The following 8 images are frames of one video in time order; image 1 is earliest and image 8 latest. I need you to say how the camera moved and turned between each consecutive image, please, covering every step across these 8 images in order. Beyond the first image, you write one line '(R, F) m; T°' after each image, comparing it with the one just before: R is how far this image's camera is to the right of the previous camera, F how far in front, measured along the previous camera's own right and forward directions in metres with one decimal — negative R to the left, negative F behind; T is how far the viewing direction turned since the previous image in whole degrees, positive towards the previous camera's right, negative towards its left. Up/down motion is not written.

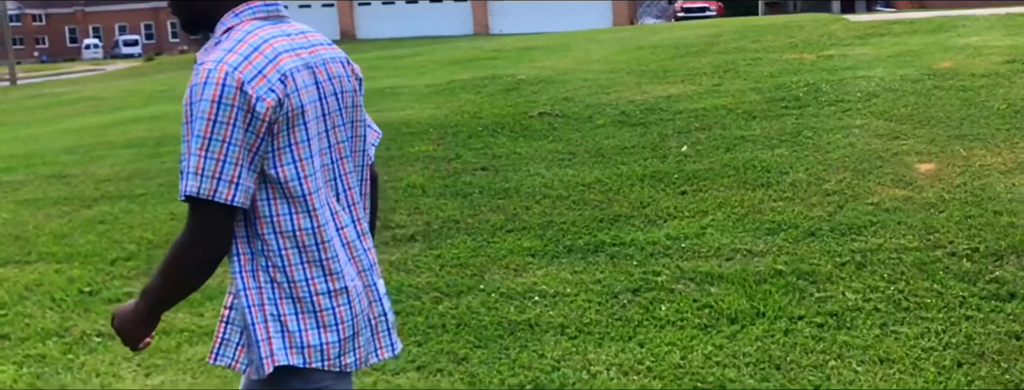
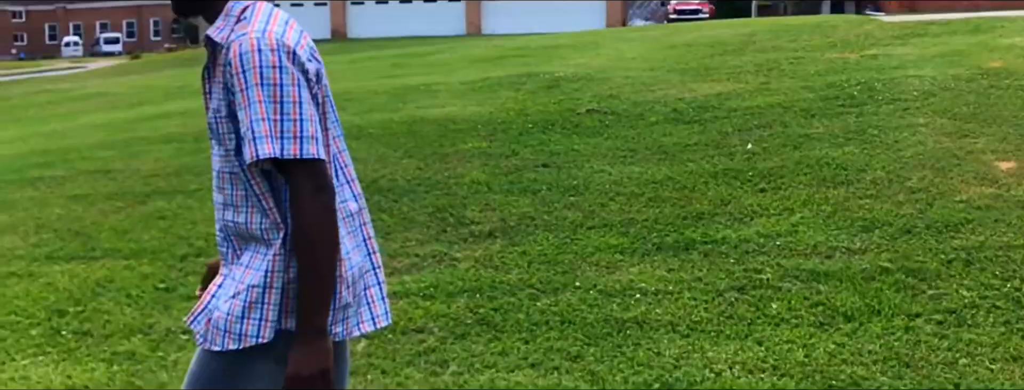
(-0.5, +0.1) m; +1°
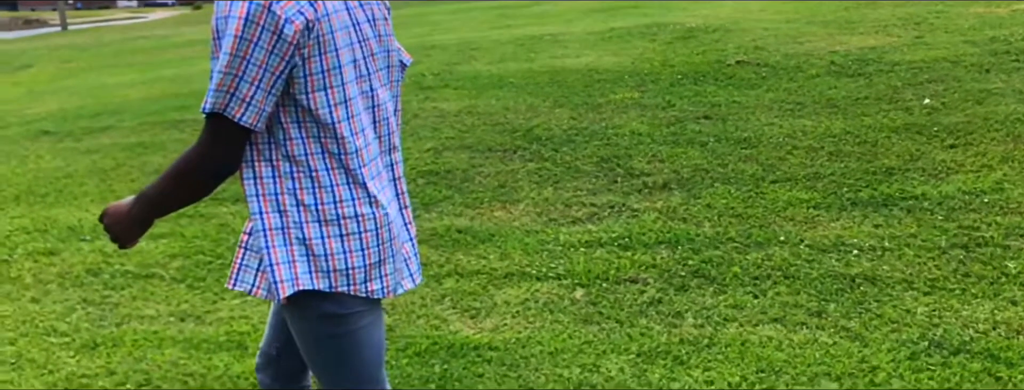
(-0.7, +0.2) m; -2°
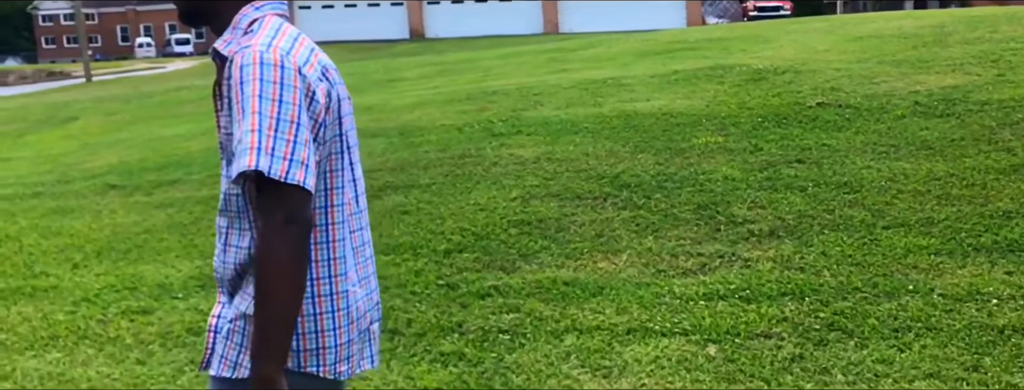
(-0.4, +0.2) m; -1°
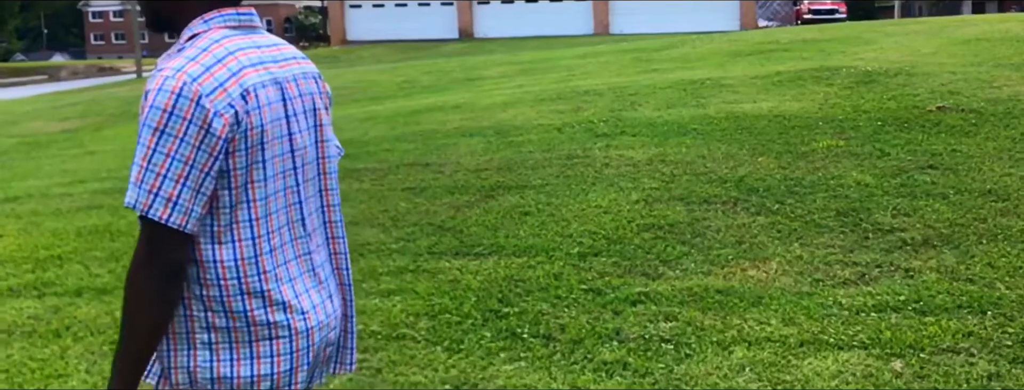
(-0.5, +0.2) m; -2°
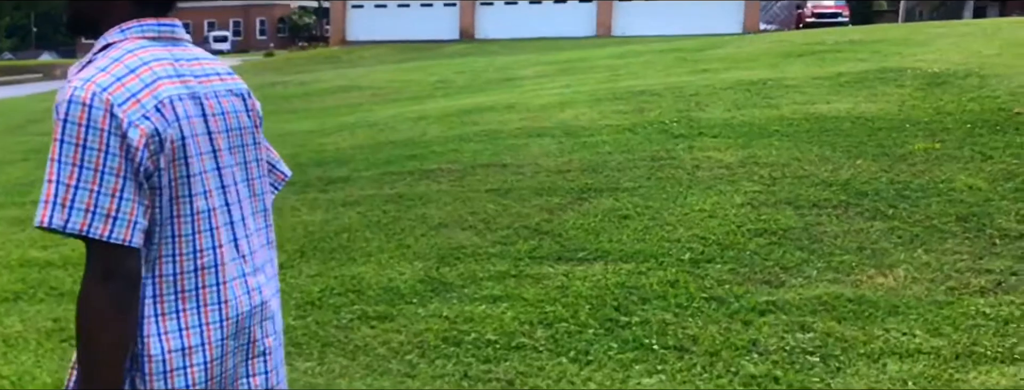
(-0.6, +0.2) m; 0°
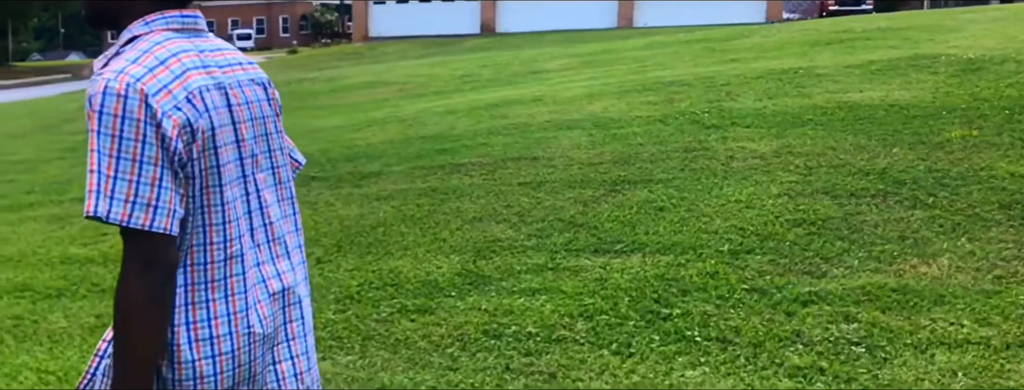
(-0.1, 0.0) m; -1°
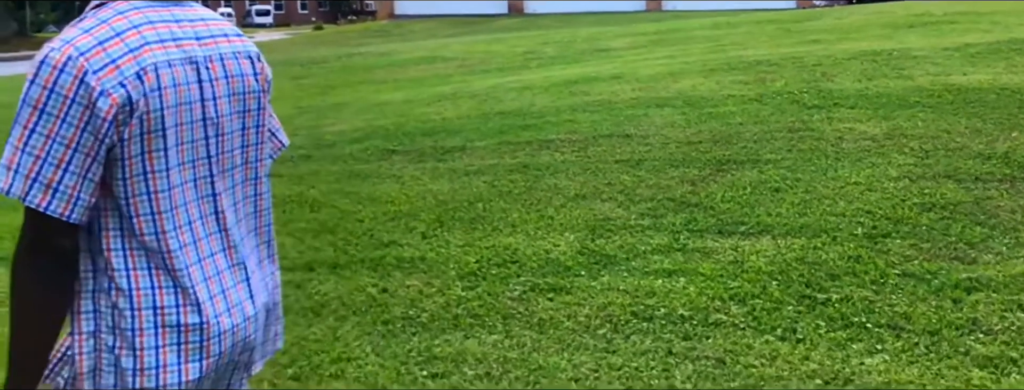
(-0.6, +0.2) m; -1°
